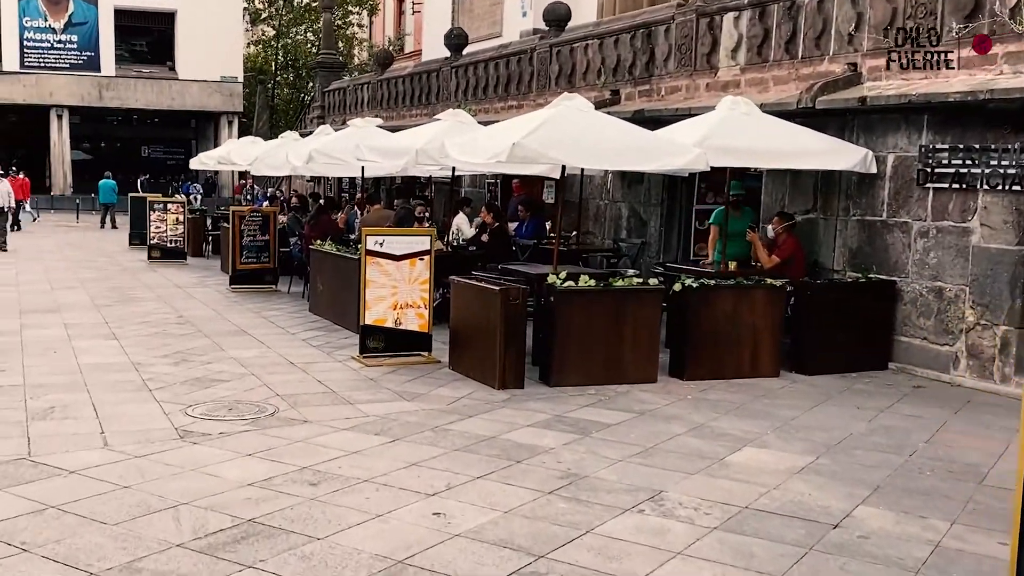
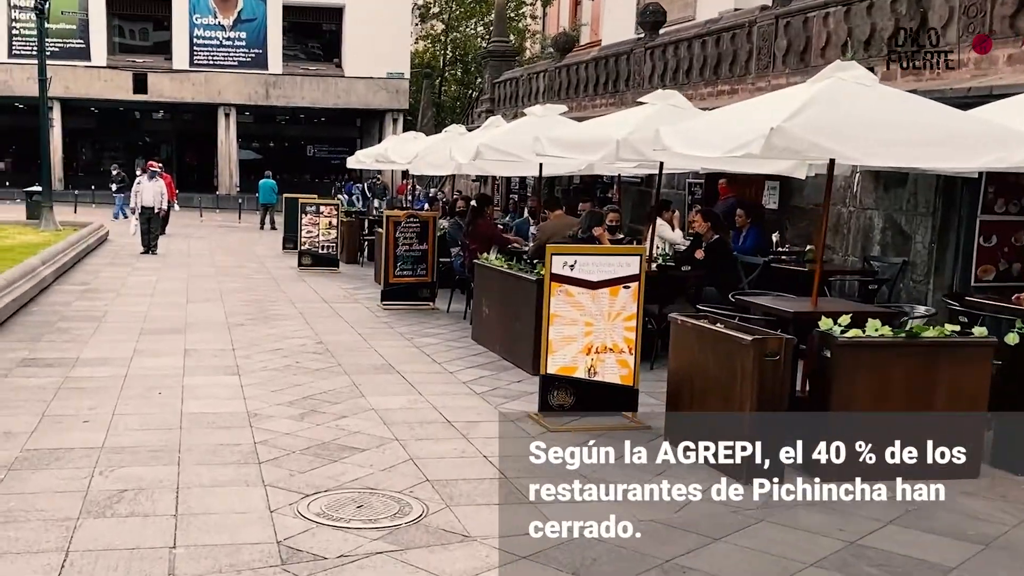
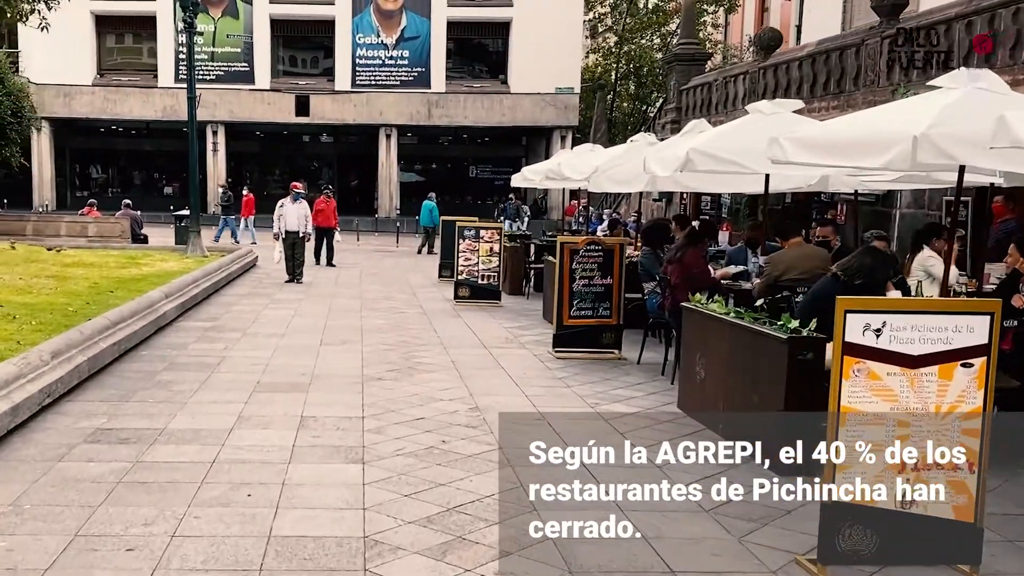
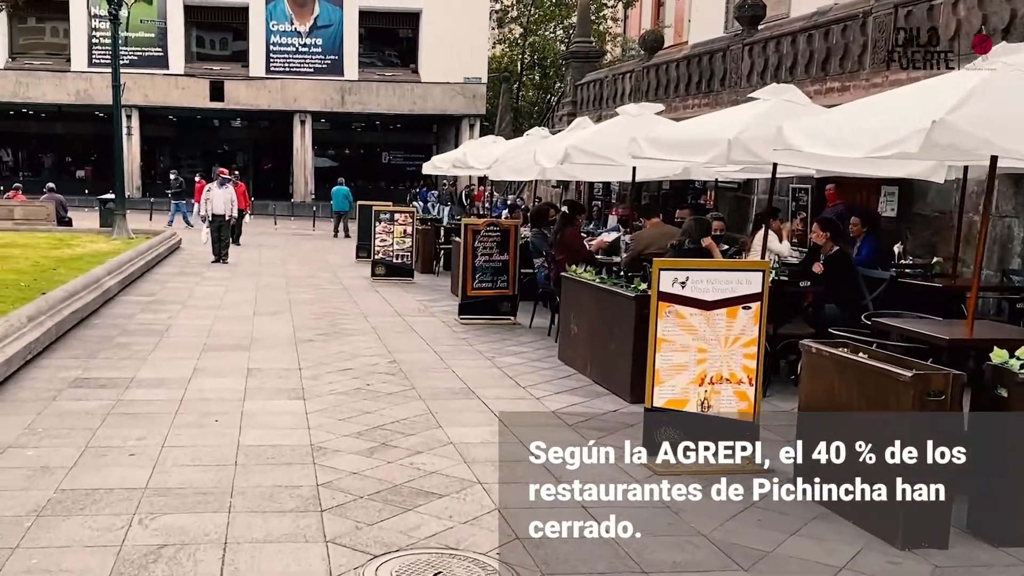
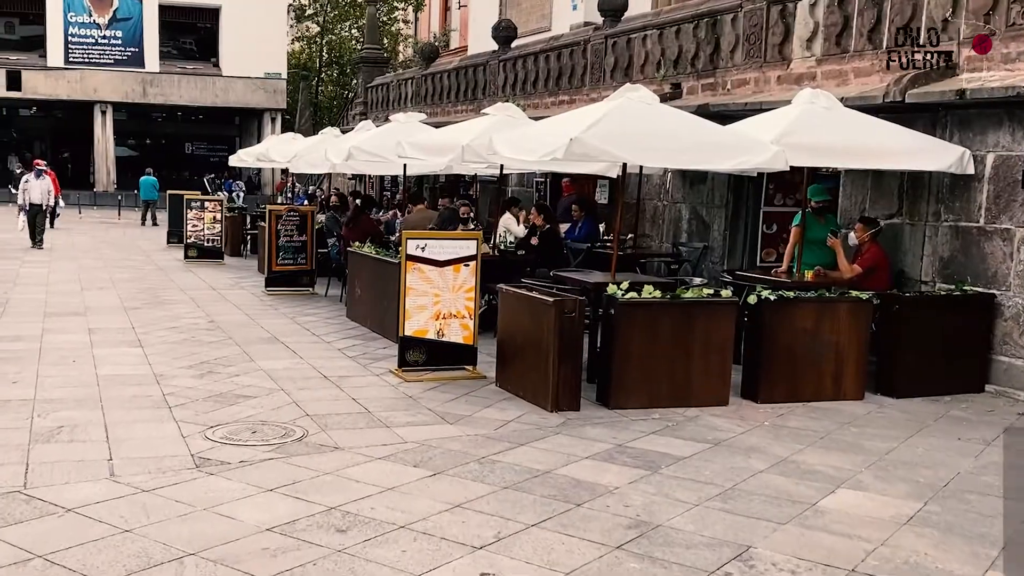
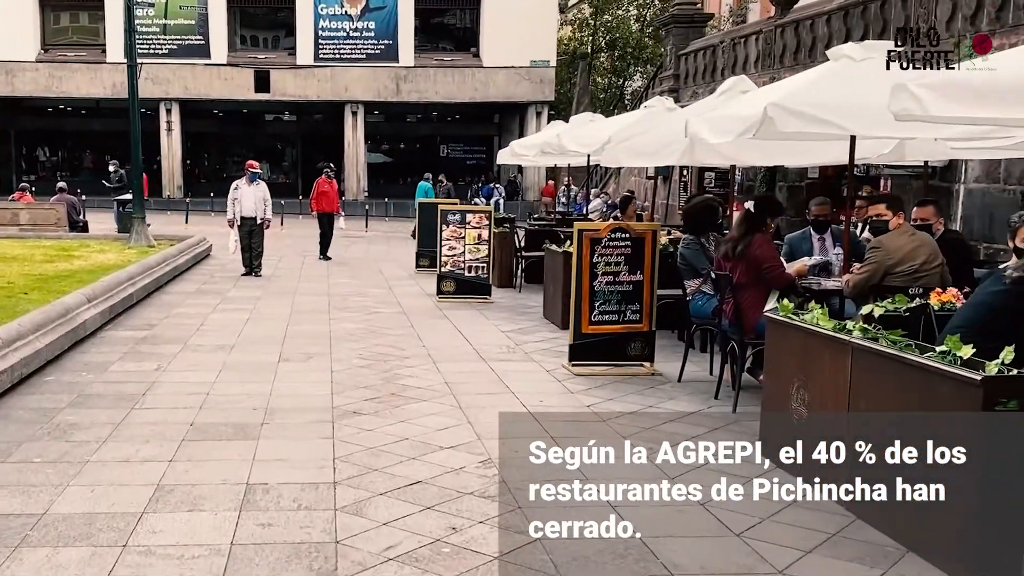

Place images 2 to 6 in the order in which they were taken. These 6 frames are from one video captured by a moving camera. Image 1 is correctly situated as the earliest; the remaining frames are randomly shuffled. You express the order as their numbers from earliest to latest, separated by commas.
5, 2, 4, 3, 6
